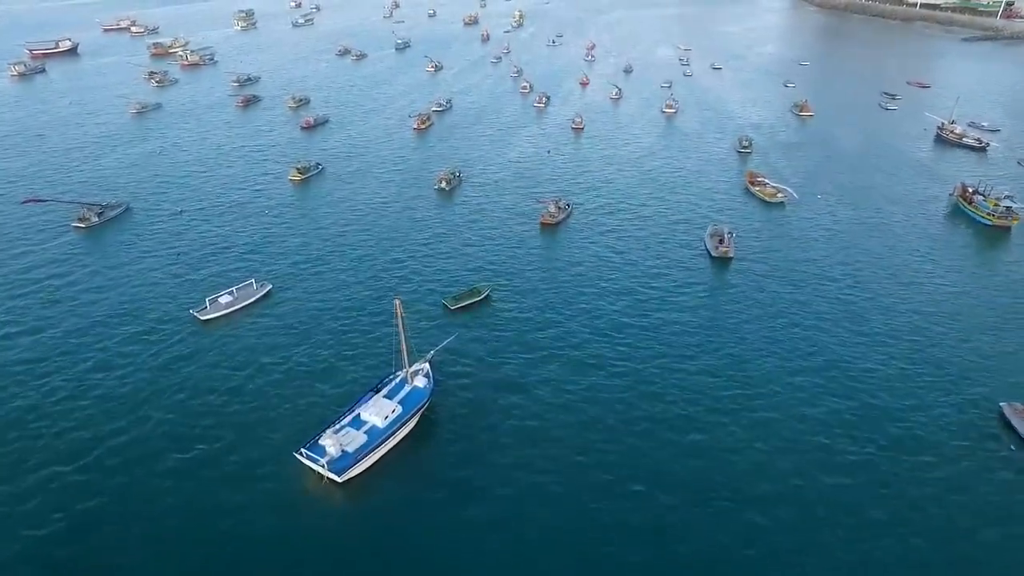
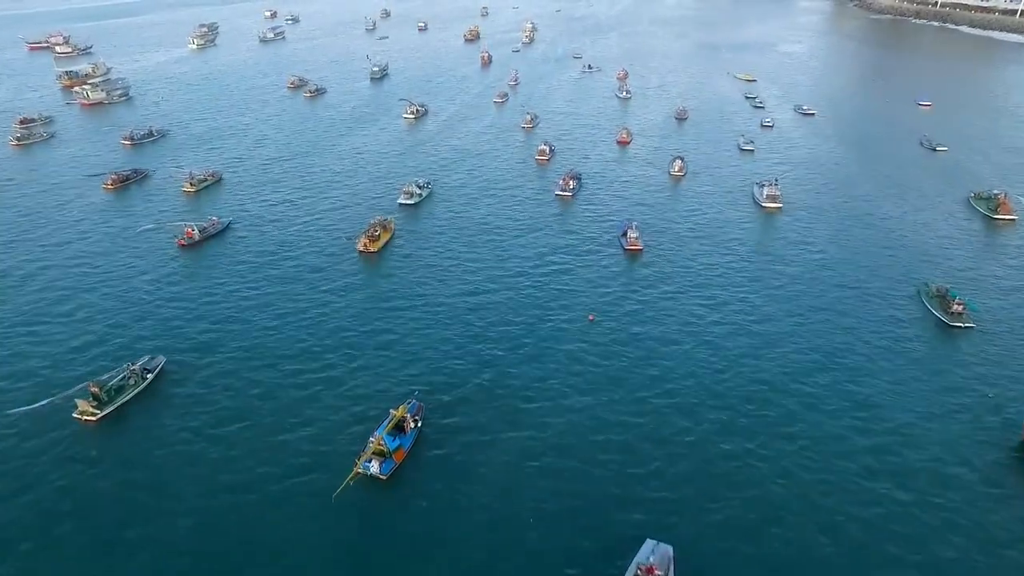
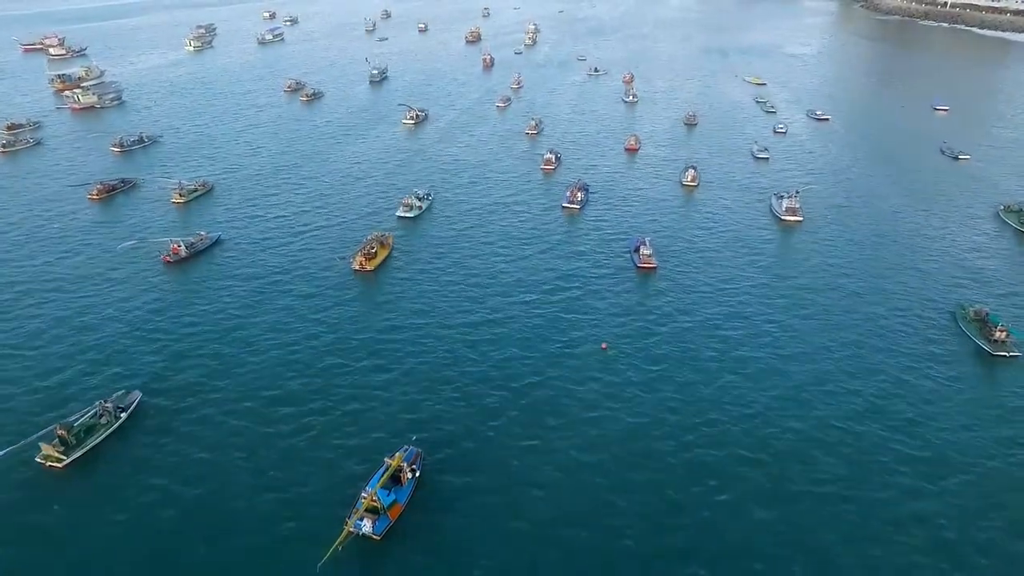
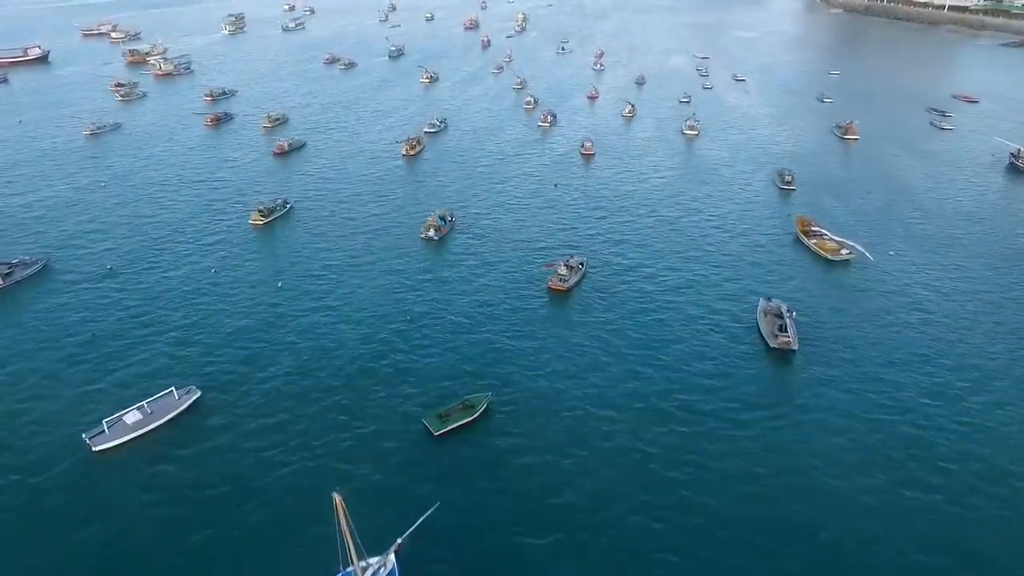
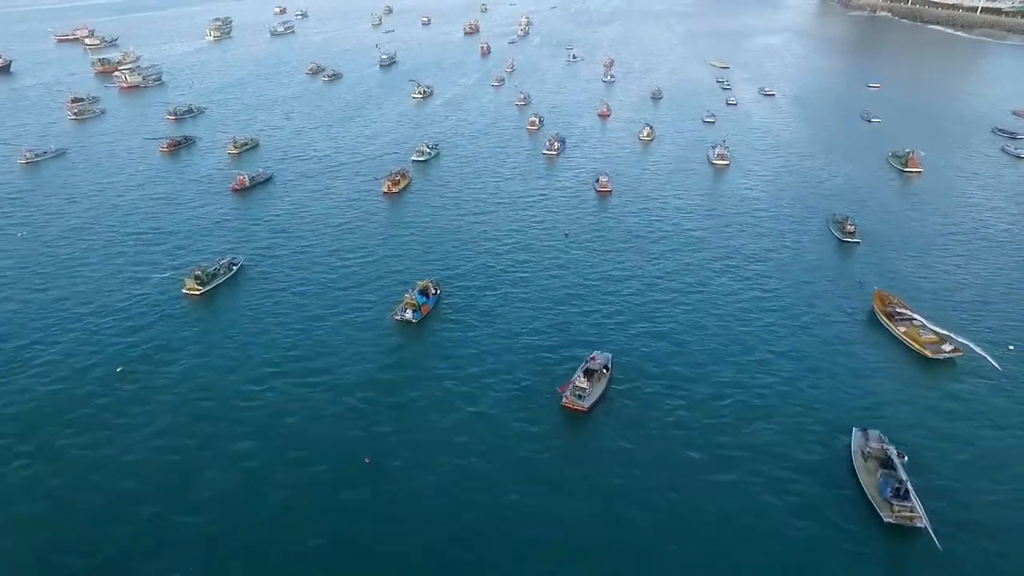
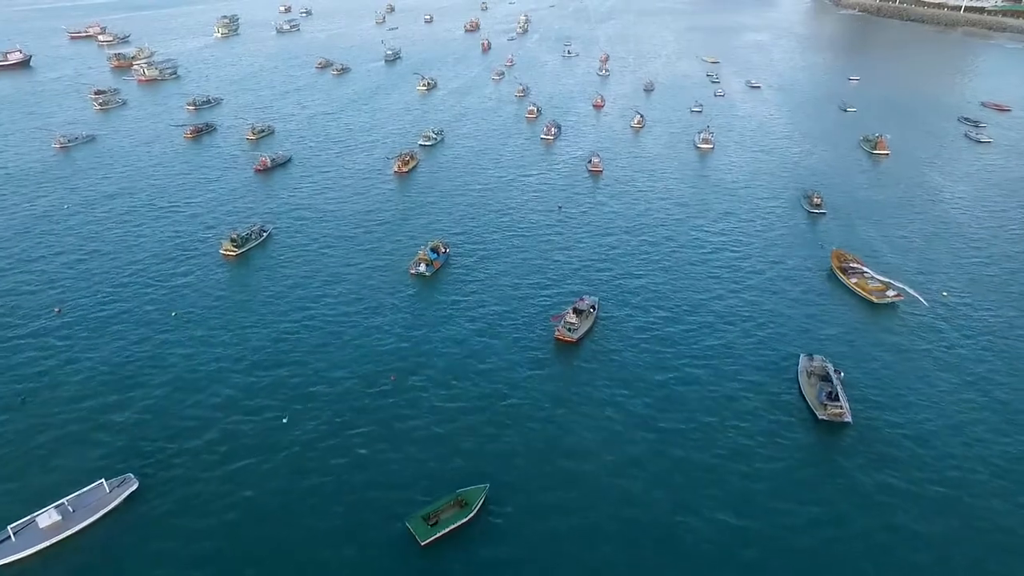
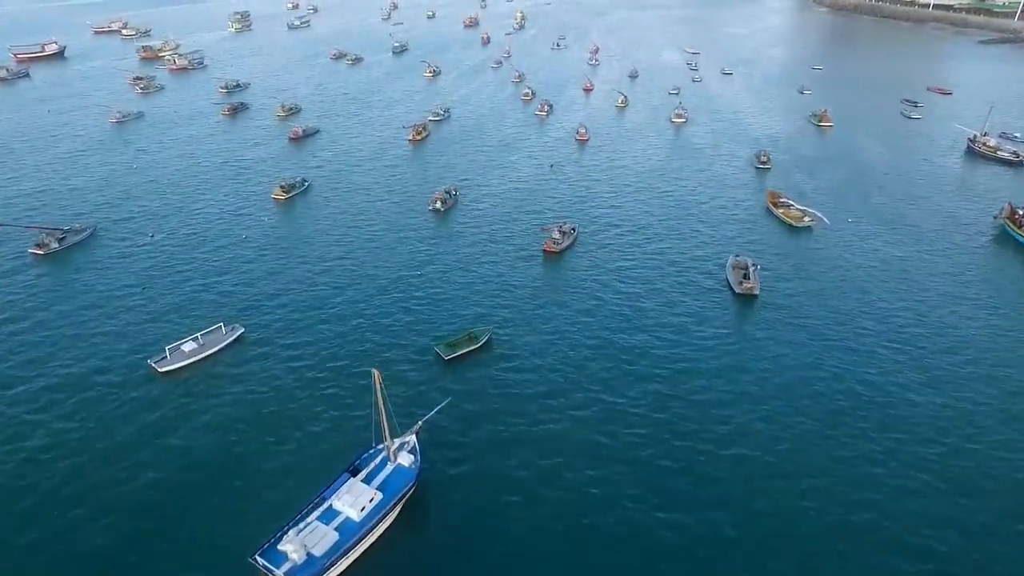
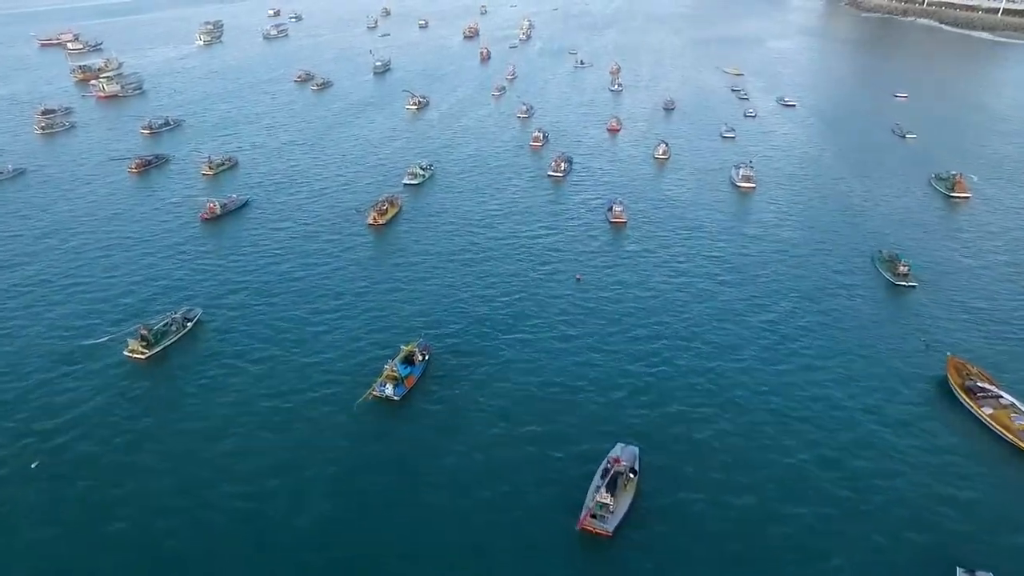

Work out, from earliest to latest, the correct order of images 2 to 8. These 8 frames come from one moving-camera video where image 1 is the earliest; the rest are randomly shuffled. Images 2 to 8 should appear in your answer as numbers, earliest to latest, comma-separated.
7, 4, 6, 5, 8, 2, 3
